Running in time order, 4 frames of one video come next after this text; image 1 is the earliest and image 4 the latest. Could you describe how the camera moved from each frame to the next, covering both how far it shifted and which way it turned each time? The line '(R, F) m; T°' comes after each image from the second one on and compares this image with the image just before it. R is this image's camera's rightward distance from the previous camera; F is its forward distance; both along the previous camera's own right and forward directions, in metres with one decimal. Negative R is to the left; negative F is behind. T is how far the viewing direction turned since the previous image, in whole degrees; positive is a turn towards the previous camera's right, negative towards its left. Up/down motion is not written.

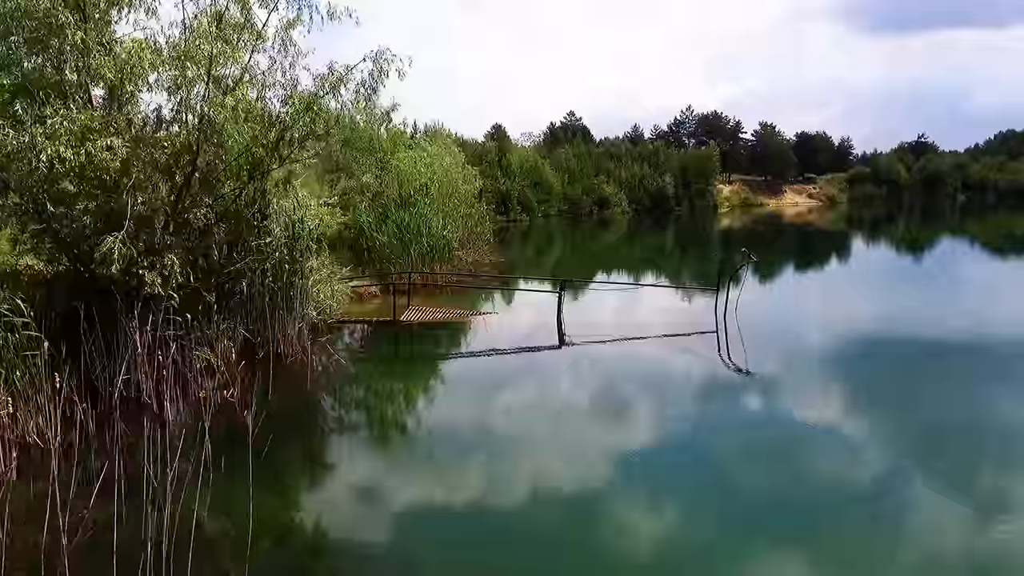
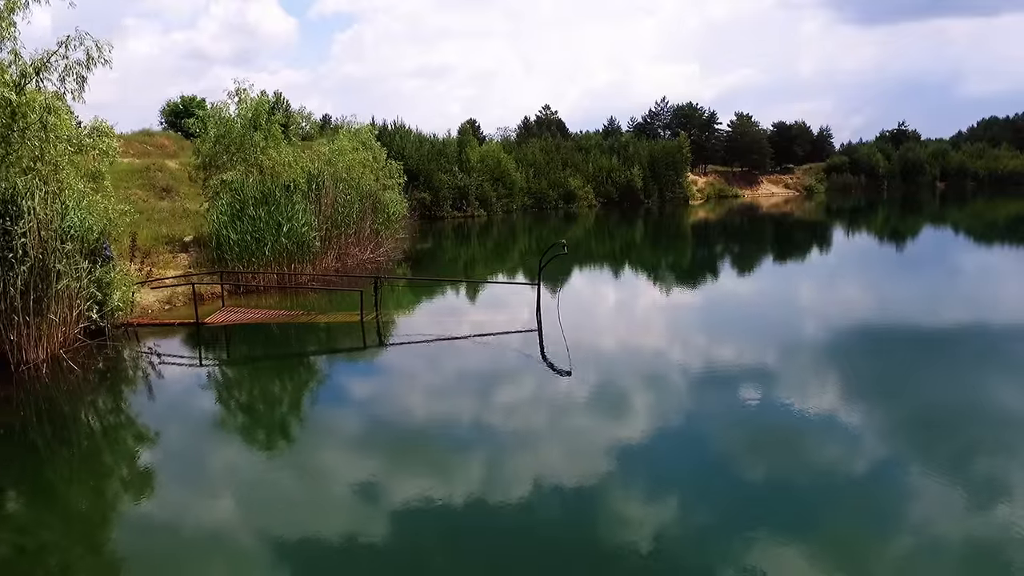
(+0.7, +0.2) m; 0°
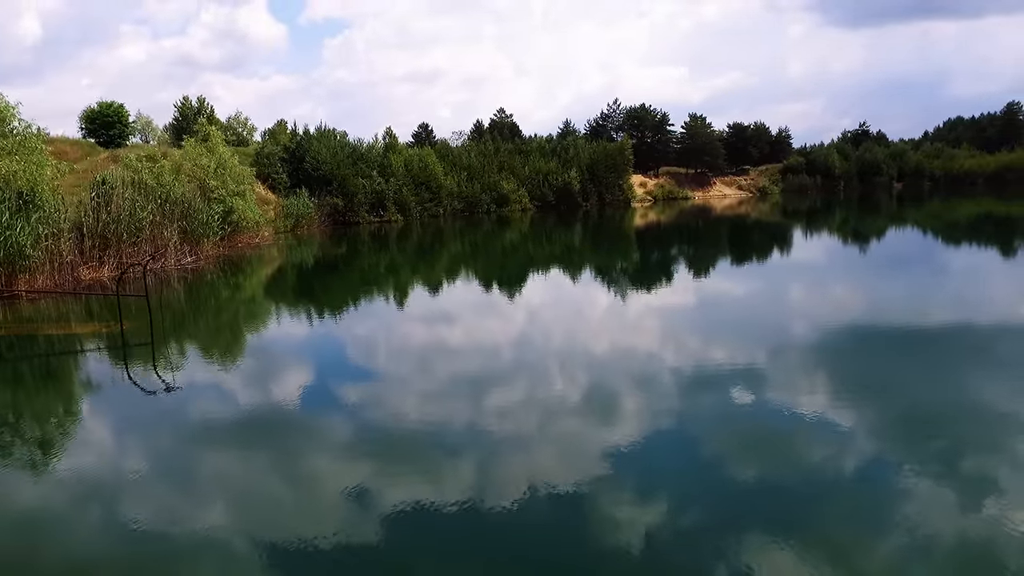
(+1.3, +0.1) m; 0°
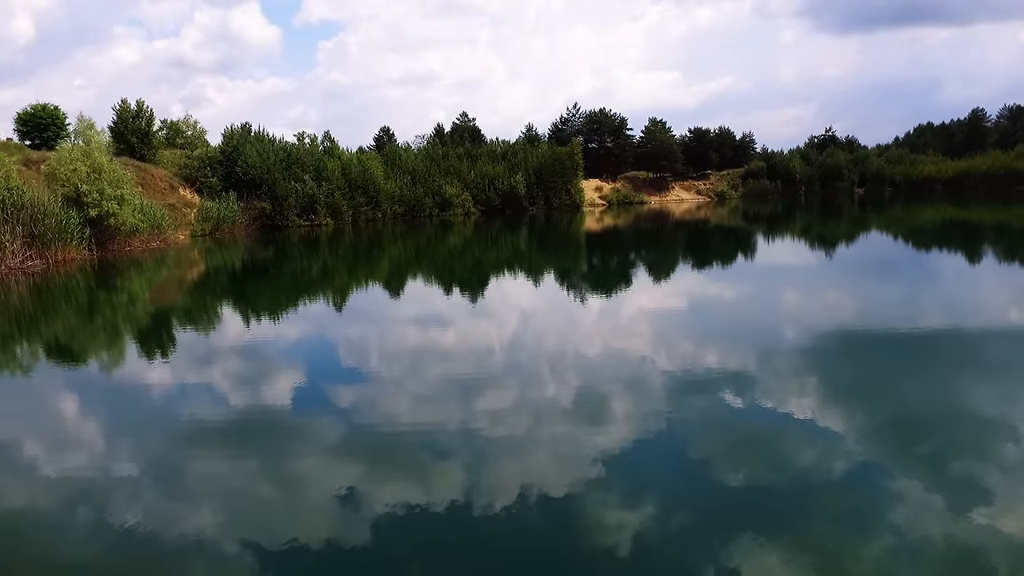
(+0.7, -0.1) m; 0°
